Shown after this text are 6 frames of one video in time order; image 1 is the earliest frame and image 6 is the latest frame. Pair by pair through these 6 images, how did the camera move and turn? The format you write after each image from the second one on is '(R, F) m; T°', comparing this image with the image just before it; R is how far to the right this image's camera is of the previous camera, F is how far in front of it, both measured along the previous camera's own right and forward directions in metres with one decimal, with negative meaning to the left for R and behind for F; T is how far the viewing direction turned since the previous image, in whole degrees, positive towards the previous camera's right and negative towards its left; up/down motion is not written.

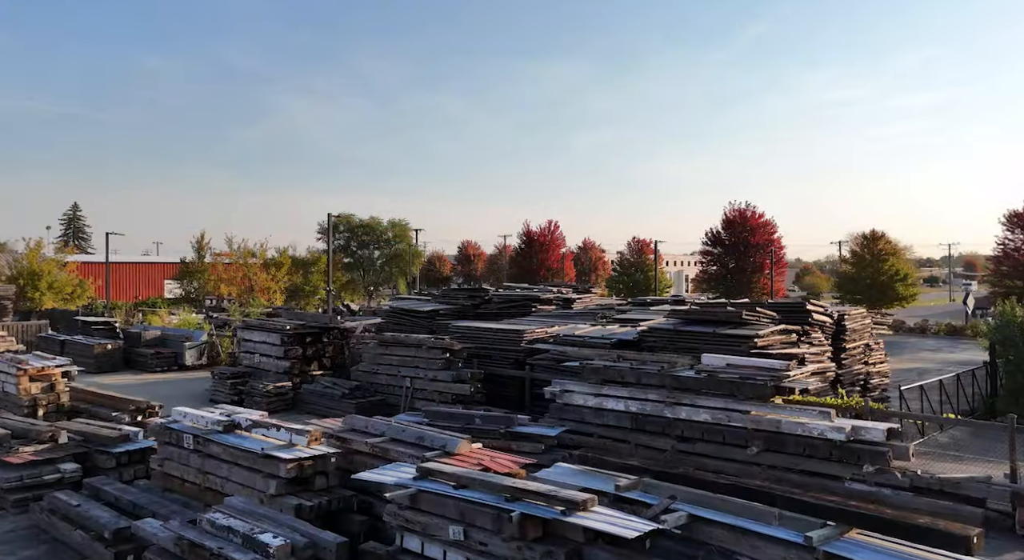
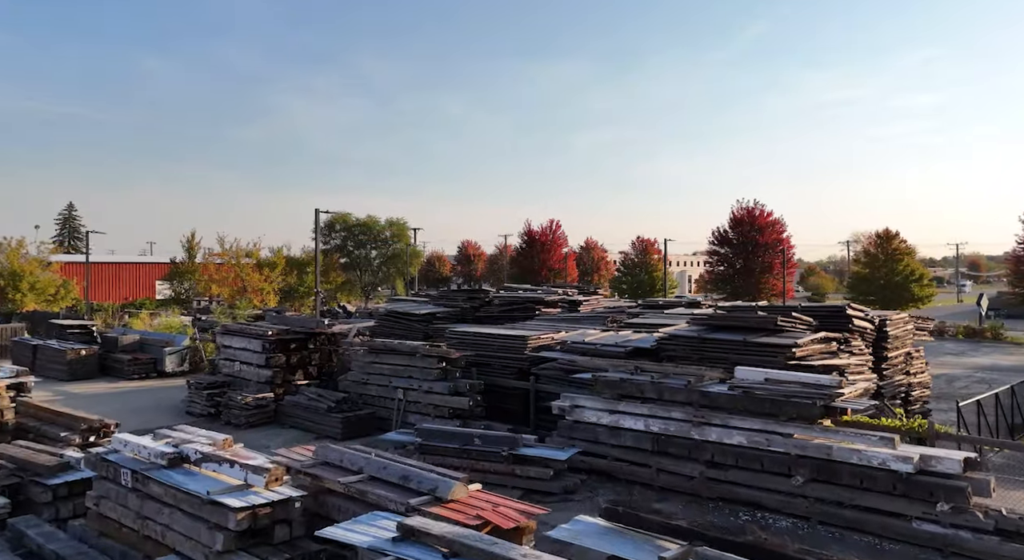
(-0.1, +1.5) m; 0°
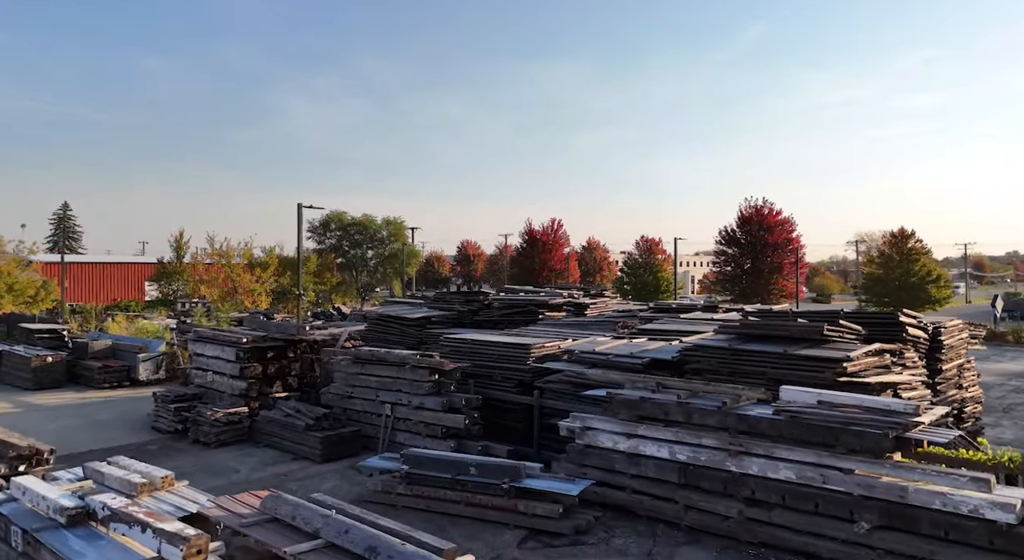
(0.0, +1.6) m; 0°
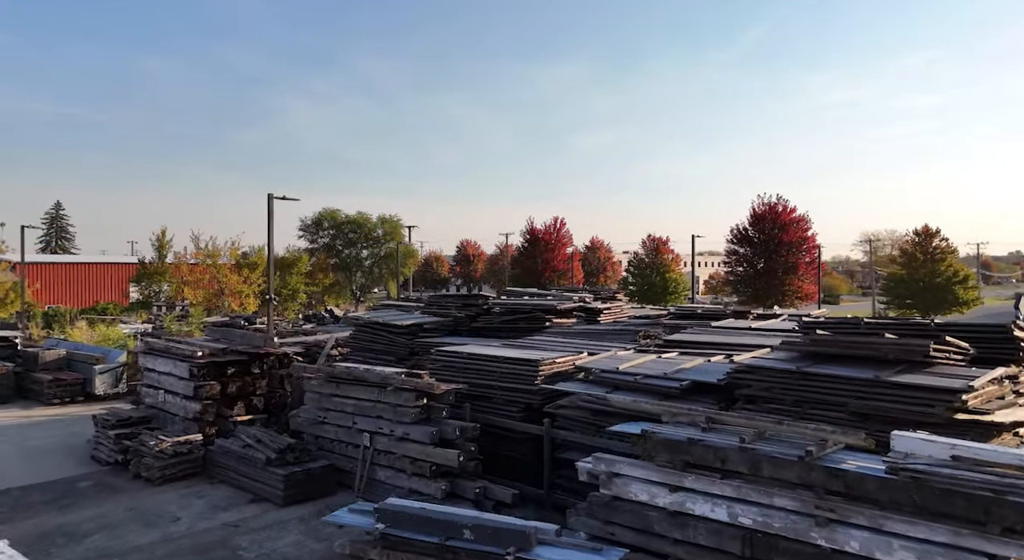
(-0.1, +2.3) m; 0°
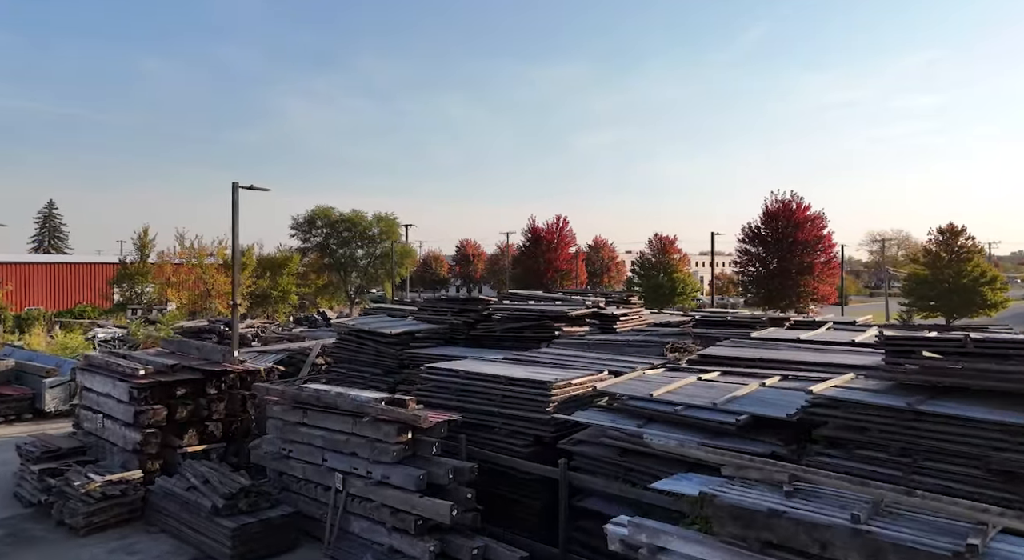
(-0.1, +2.1) m; 0°
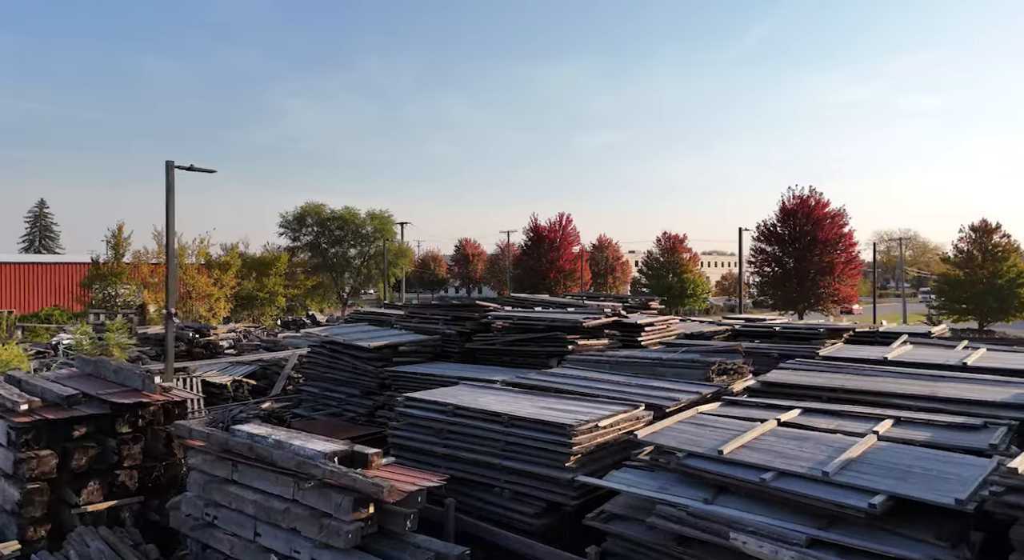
(-0.1, +2.6) m; 0°
